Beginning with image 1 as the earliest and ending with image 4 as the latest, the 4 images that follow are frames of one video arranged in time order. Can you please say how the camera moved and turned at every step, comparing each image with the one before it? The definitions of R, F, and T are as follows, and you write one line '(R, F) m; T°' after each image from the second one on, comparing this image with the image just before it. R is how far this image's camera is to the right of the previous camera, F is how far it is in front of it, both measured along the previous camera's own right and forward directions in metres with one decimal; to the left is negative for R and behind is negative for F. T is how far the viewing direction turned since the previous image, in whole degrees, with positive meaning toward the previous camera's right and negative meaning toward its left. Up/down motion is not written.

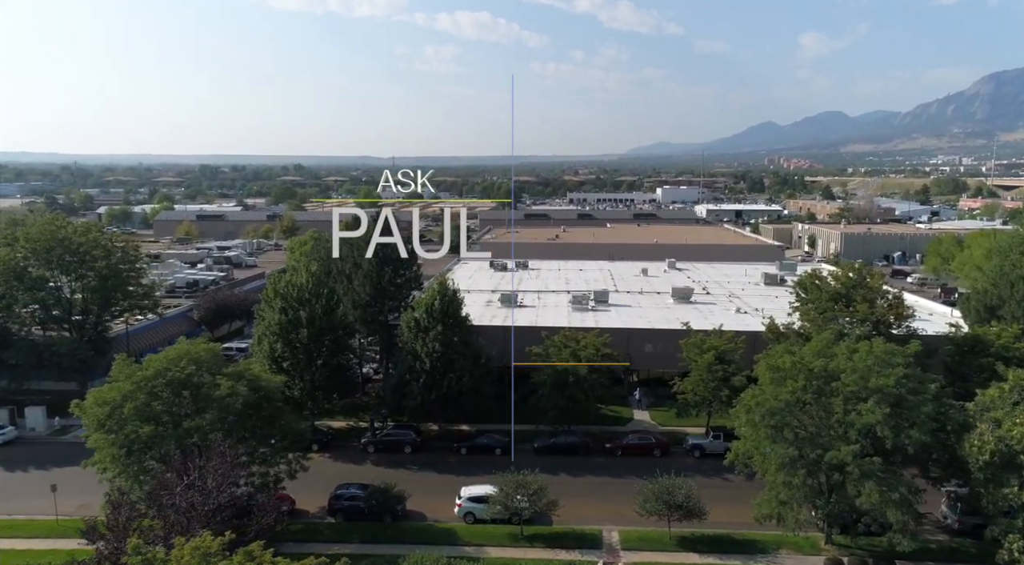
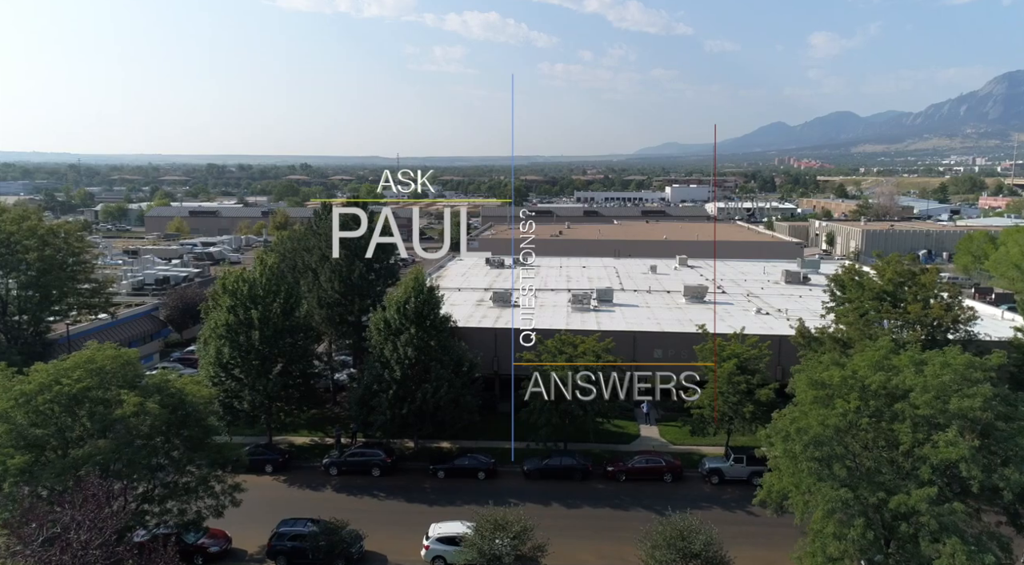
(+0.7, +3.4) m; -1°
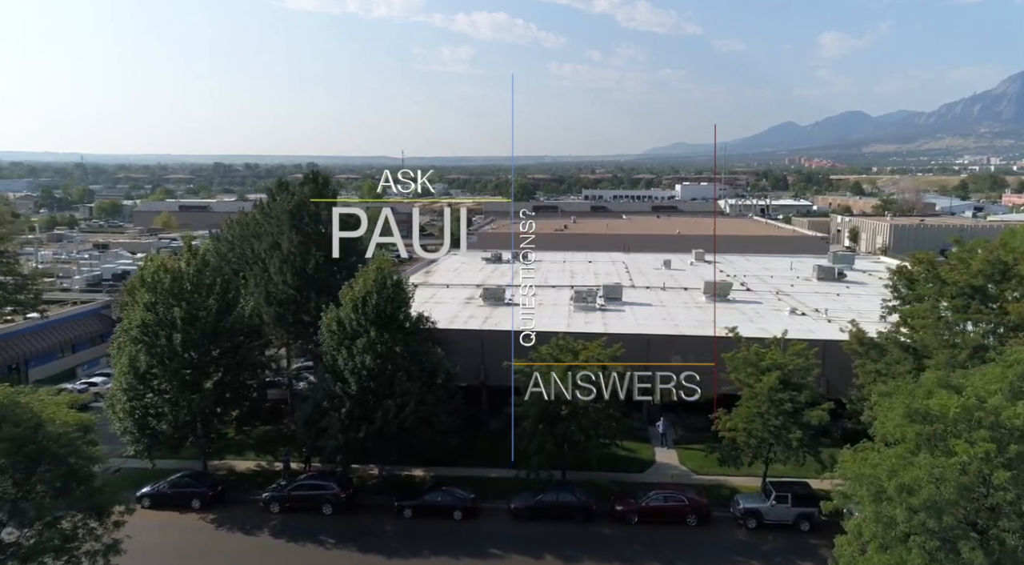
(+0.6, +4.0) m; -1°
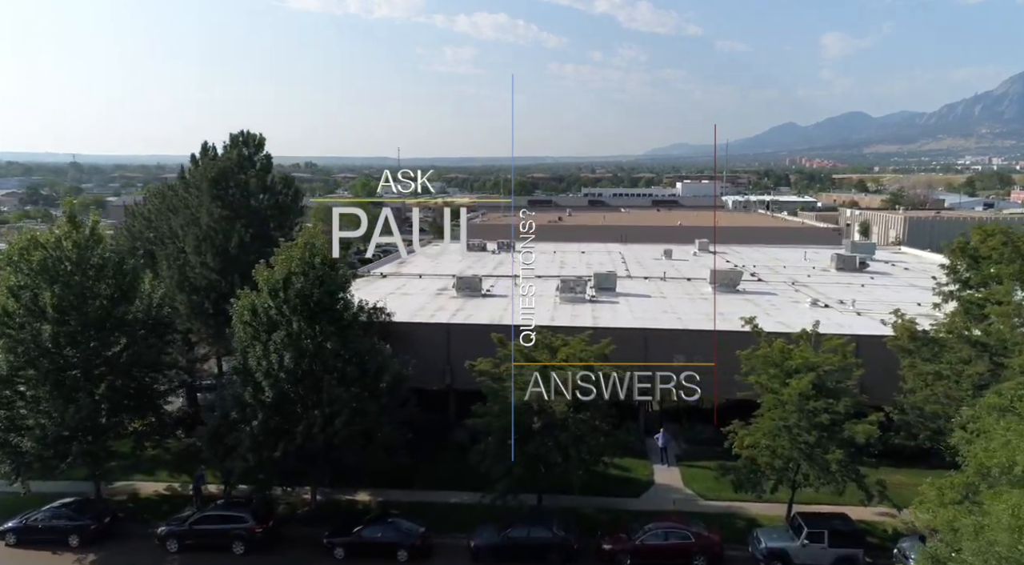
(+0.8, +3.4) m; 0°
